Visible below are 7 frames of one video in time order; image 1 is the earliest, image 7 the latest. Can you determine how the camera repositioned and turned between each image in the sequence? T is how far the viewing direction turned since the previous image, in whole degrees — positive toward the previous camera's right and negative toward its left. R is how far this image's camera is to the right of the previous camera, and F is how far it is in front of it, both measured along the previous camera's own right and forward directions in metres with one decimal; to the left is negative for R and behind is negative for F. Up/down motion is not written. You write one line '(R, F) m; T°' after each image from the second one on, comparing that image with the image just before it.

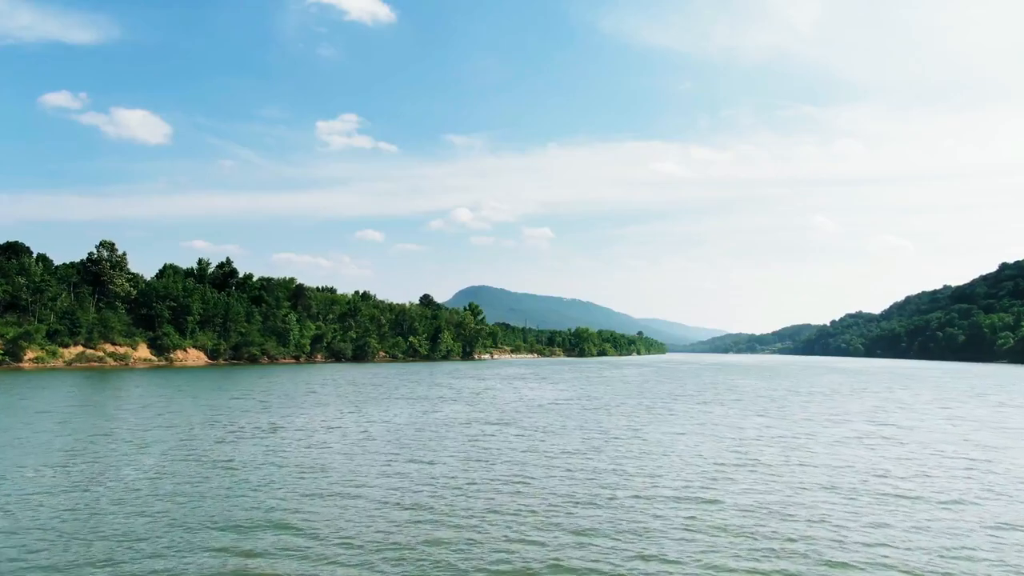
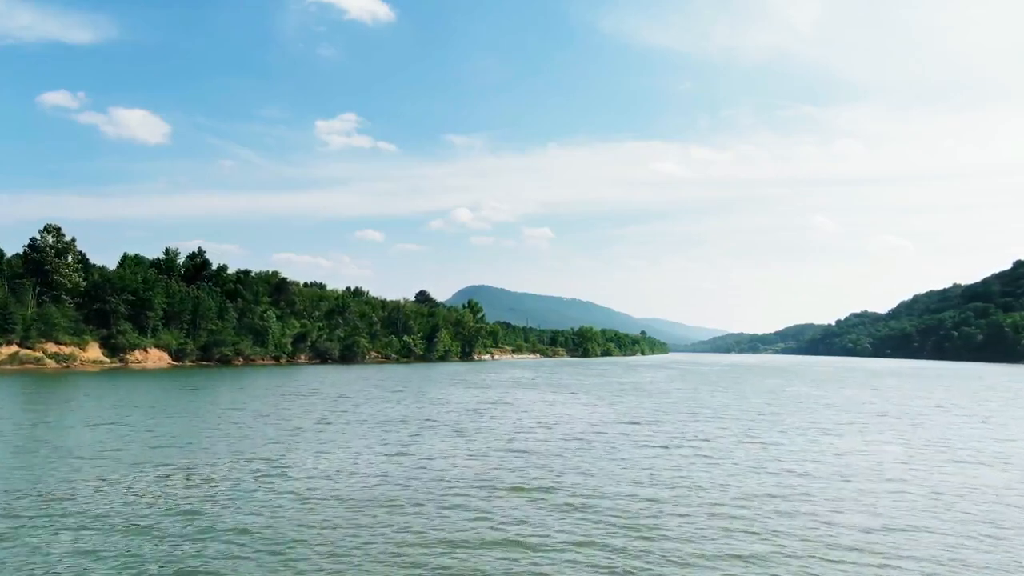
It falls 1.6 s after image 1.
(-0.4, +8.2) m; 0°
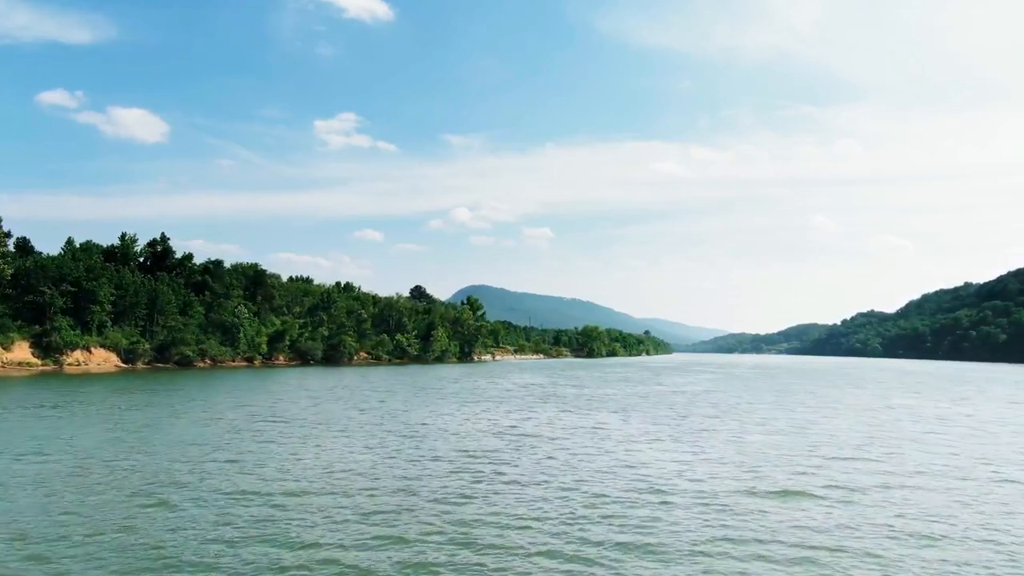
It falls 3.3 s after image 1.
(-0.5, +8.9) m; 0°
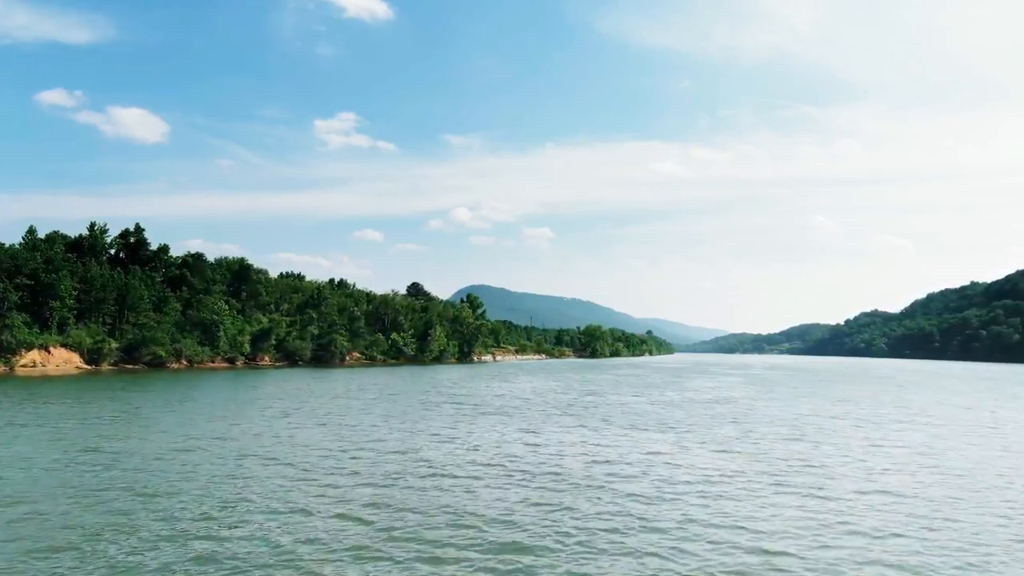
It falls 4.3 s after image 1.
(-0.3, +4.9) m; 0°
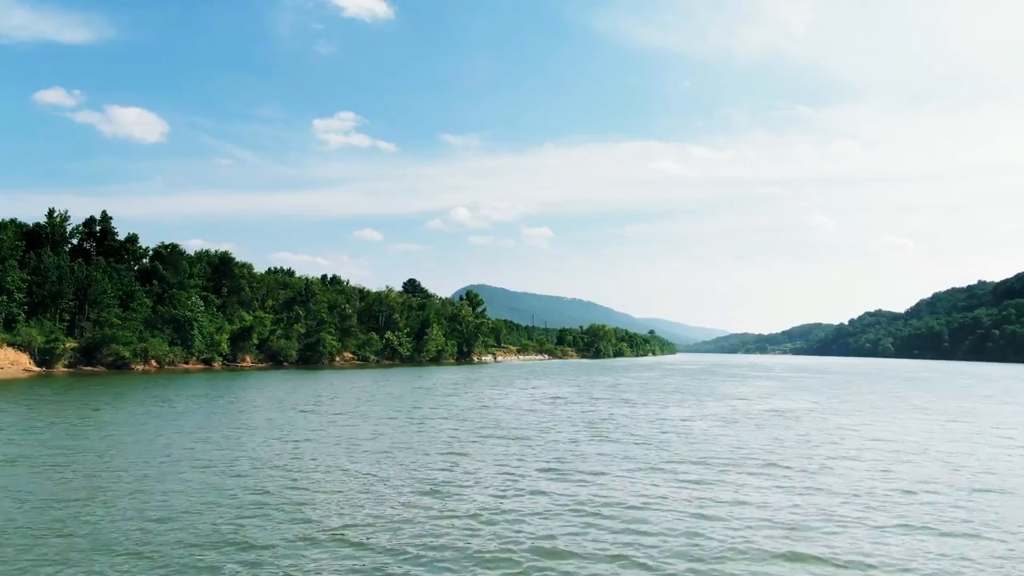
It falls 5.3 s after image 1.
(-0.4, +5.4) m; 0°
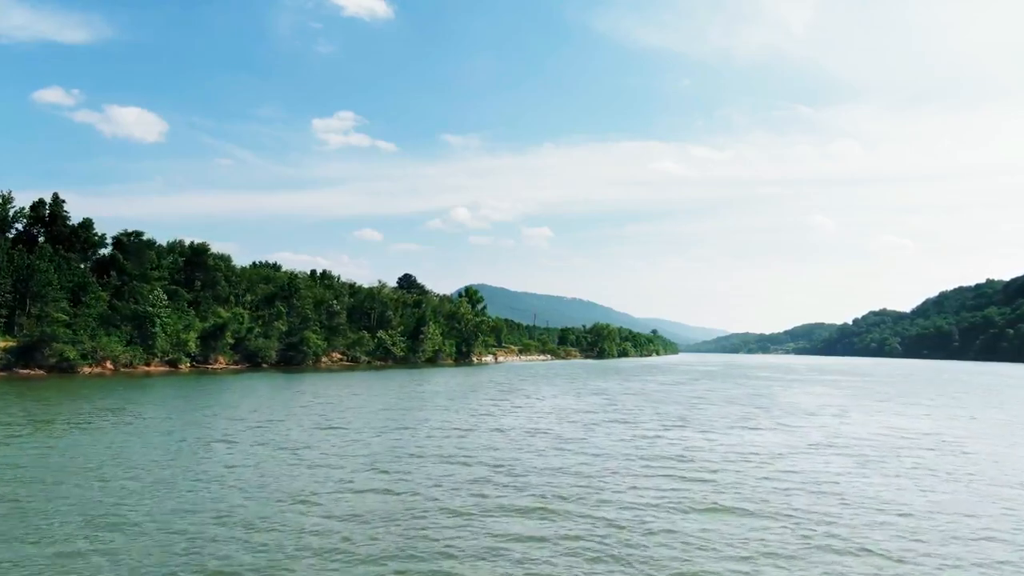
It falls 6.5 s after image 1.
(-0.3, +6.2) m; 0°
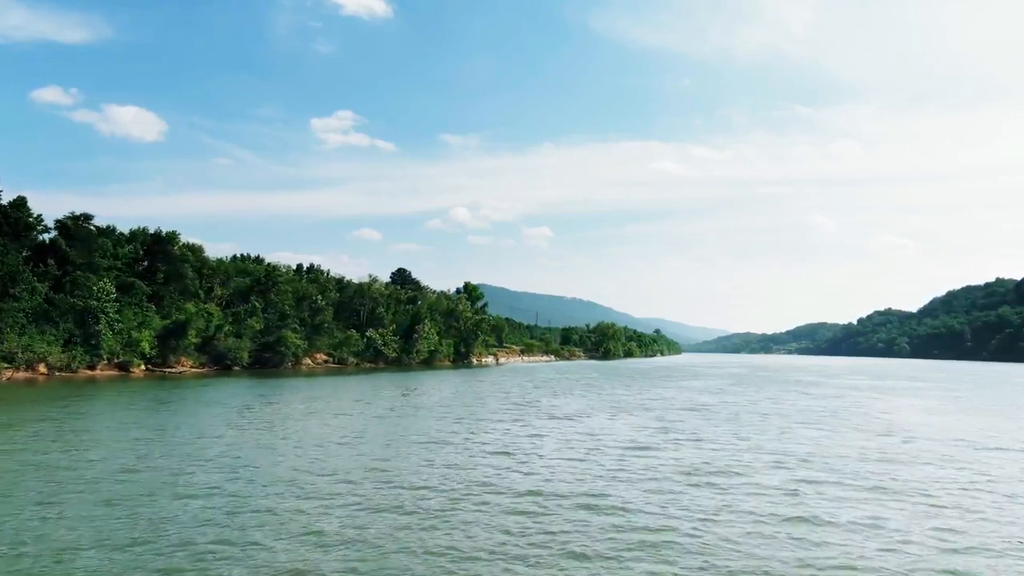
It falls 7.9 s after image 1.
(-0.4, +6.9) m; 0°
